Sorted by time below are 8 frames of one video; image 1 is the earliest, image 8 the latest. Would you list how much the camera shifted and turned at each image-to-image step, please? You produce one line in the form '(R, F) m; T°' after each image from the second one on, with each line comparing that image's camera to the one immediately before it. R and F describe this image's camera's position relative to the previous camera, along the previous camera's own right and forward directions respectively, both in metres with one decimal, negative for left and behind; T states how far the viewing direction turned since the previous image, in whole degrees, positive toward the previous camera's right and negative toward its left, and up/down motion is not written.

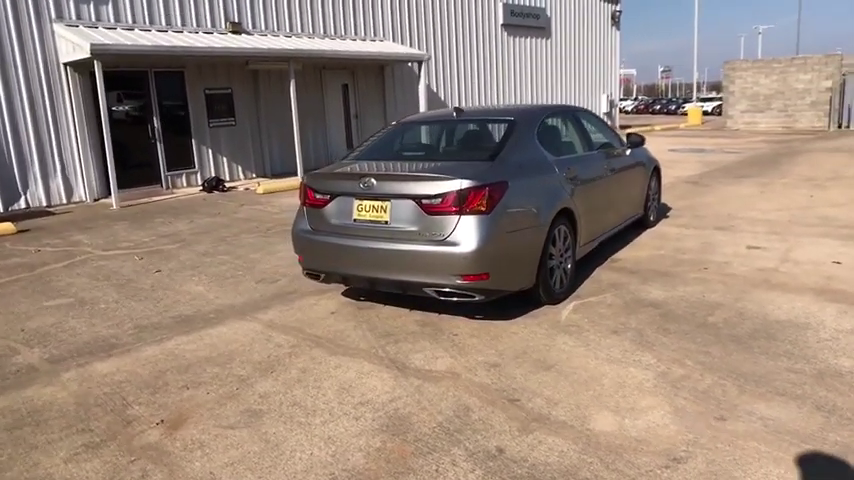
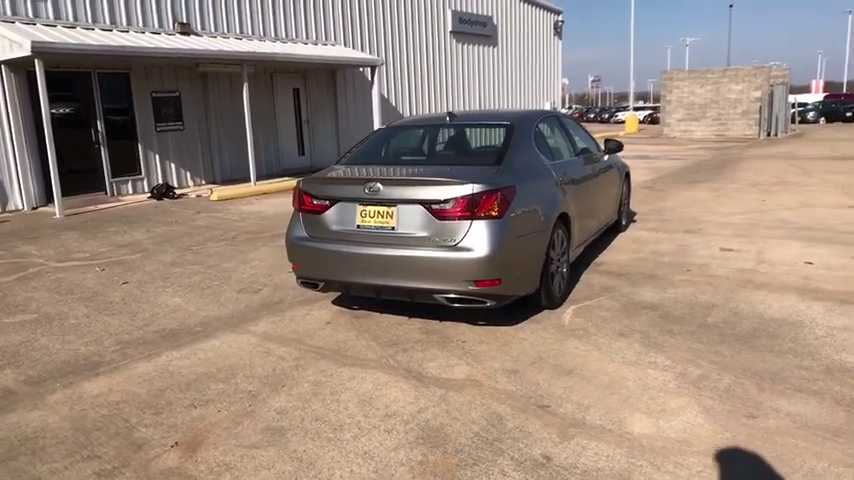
(-0.5, +0.1) m; +6°
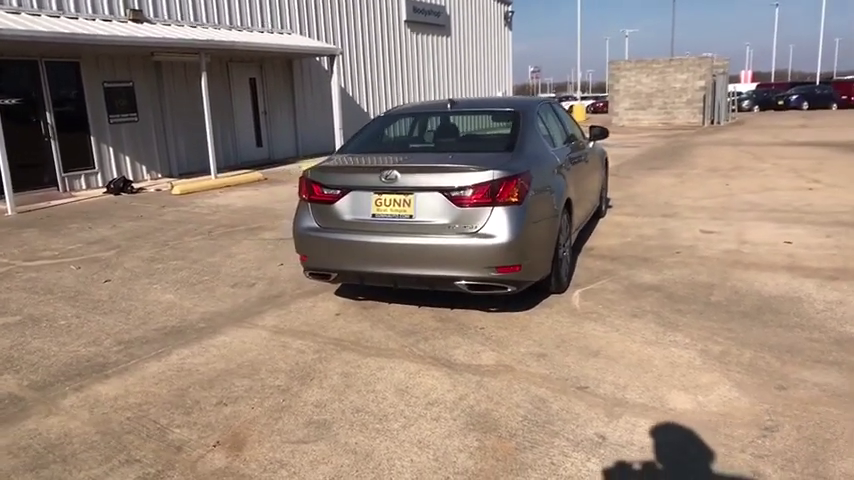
(-0.5, +0.1) m; +5°
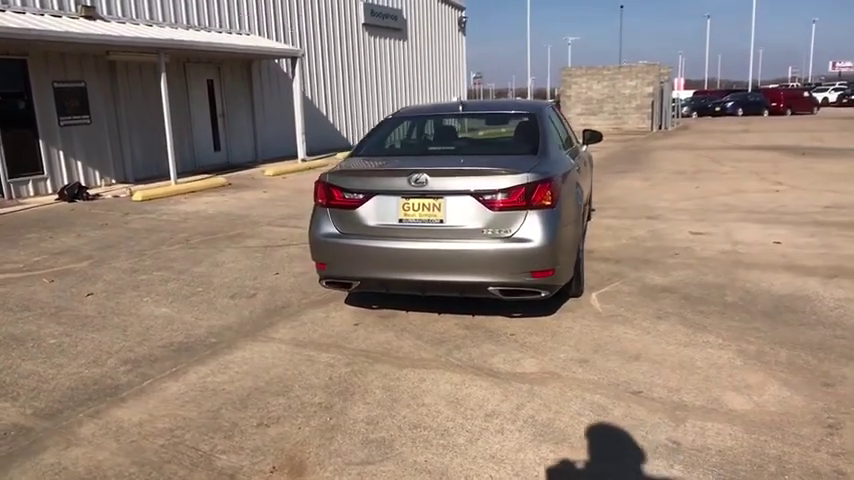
(-0.6, +0.2) m; +5°
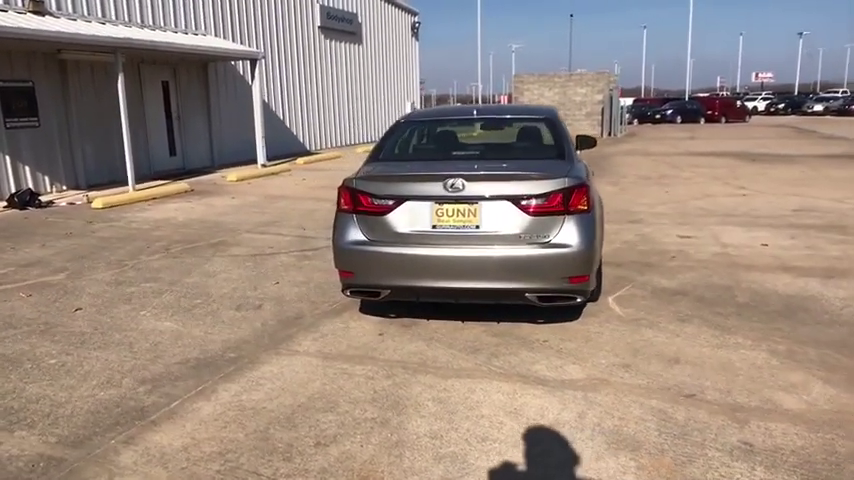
(-0.6, +0.1) m; +5°
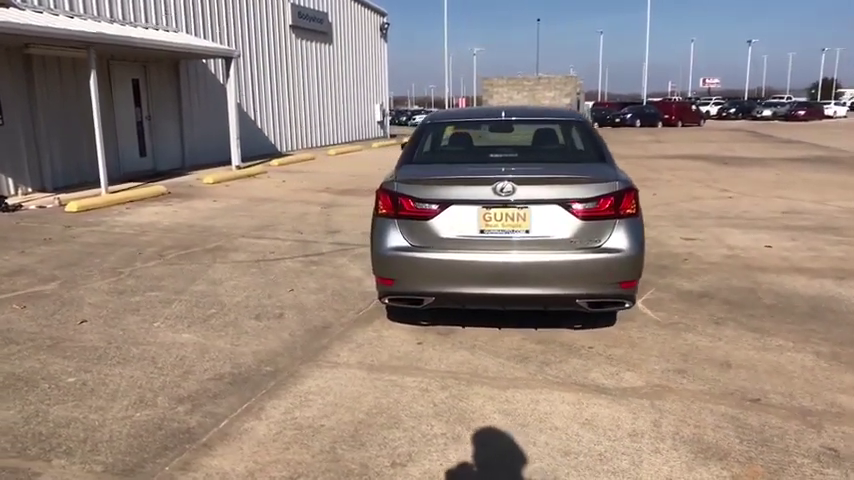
(-0.6, +0.2) m; +4°
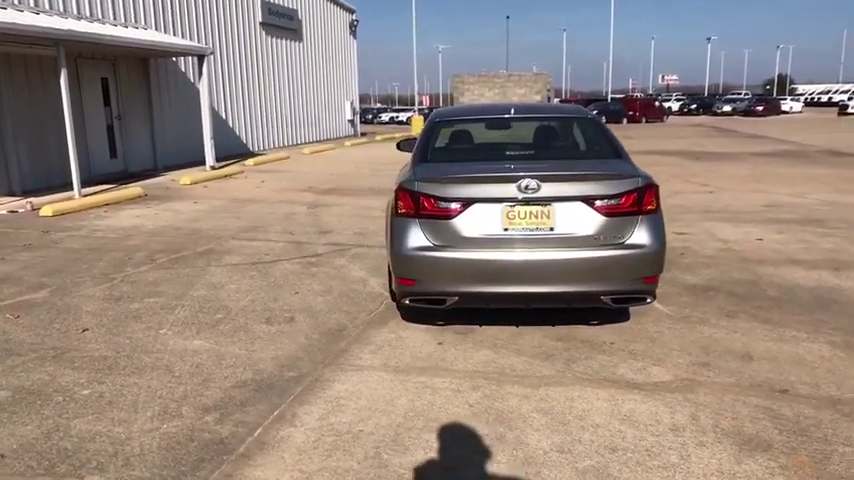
(-0.4, +0.1) m; +3°
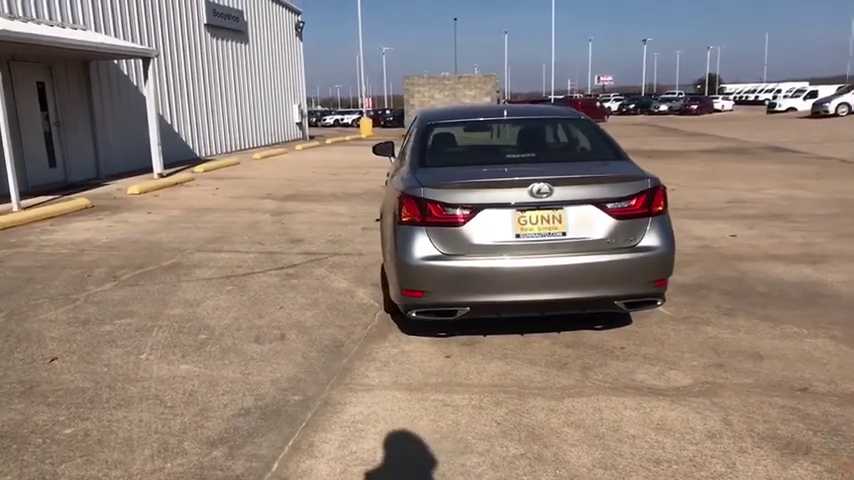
(-0.4, +0.2) m; +5°
